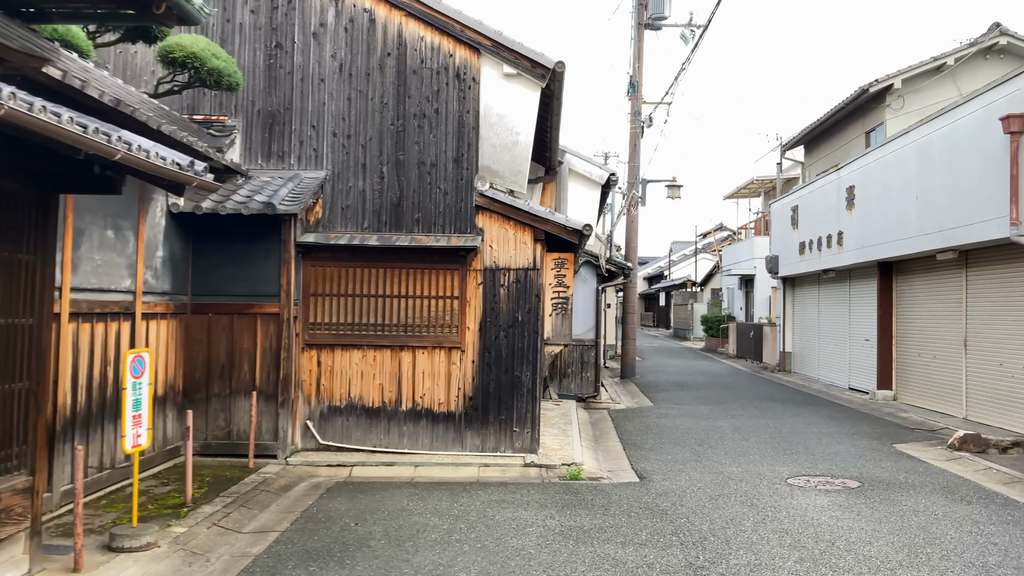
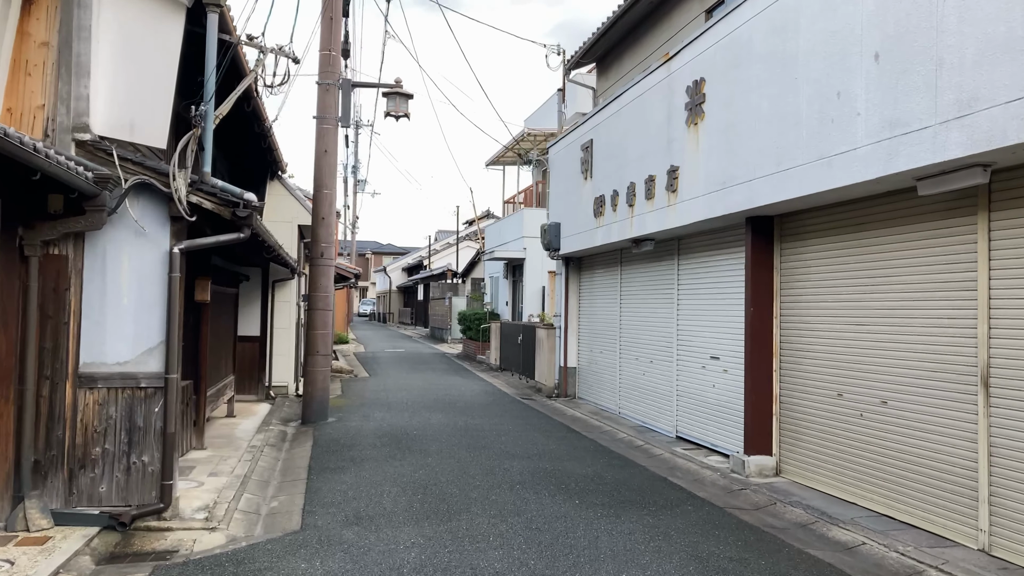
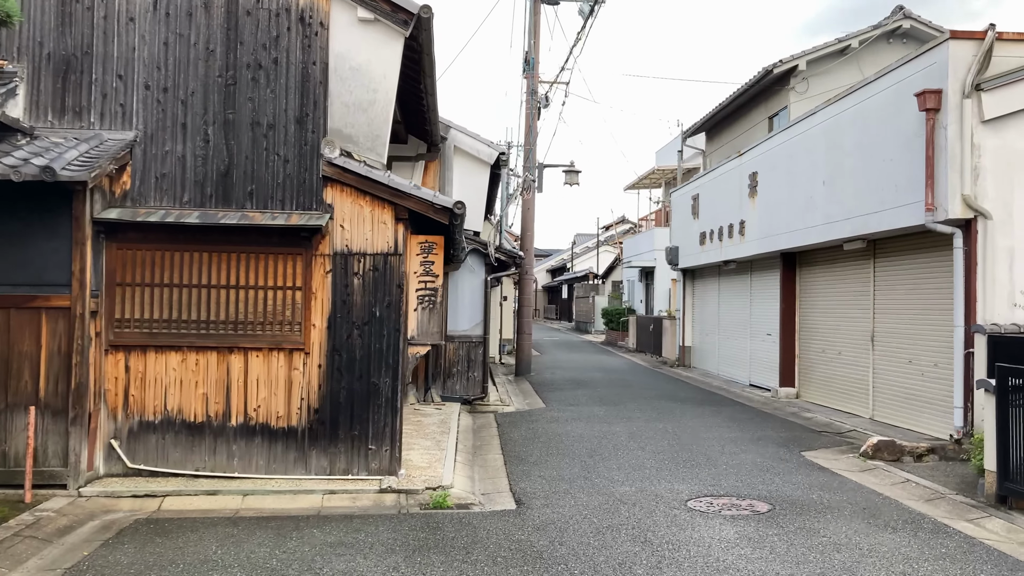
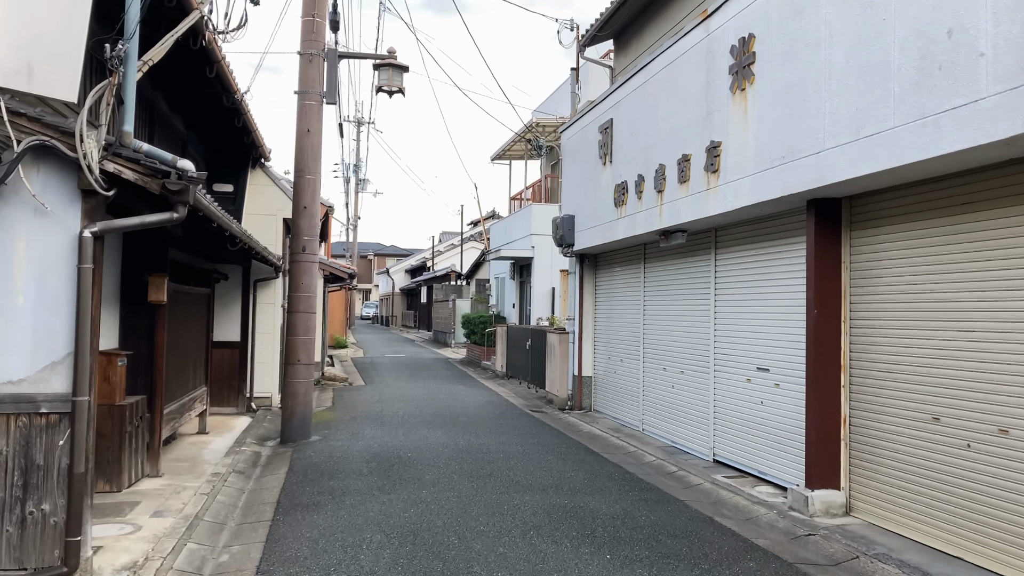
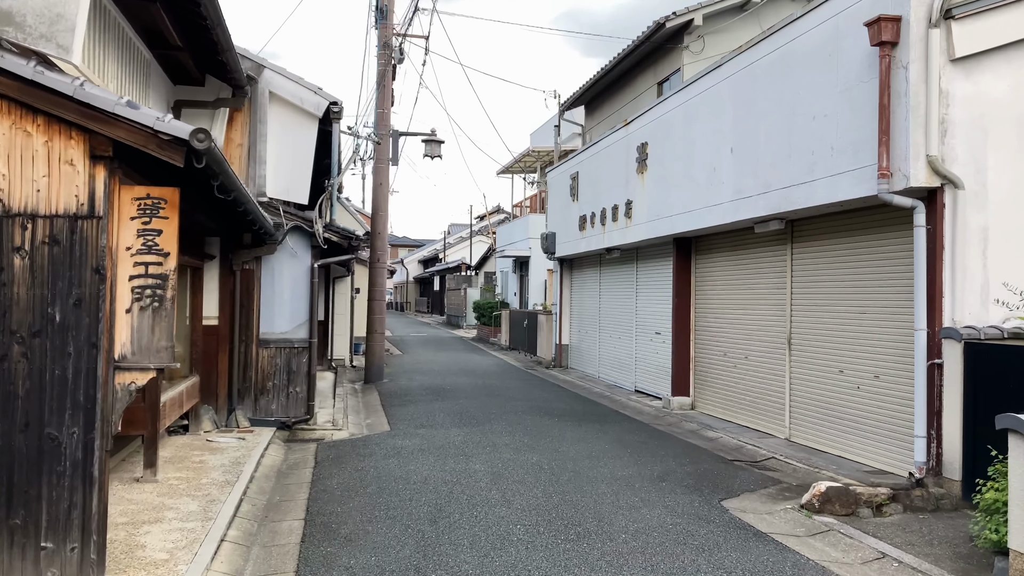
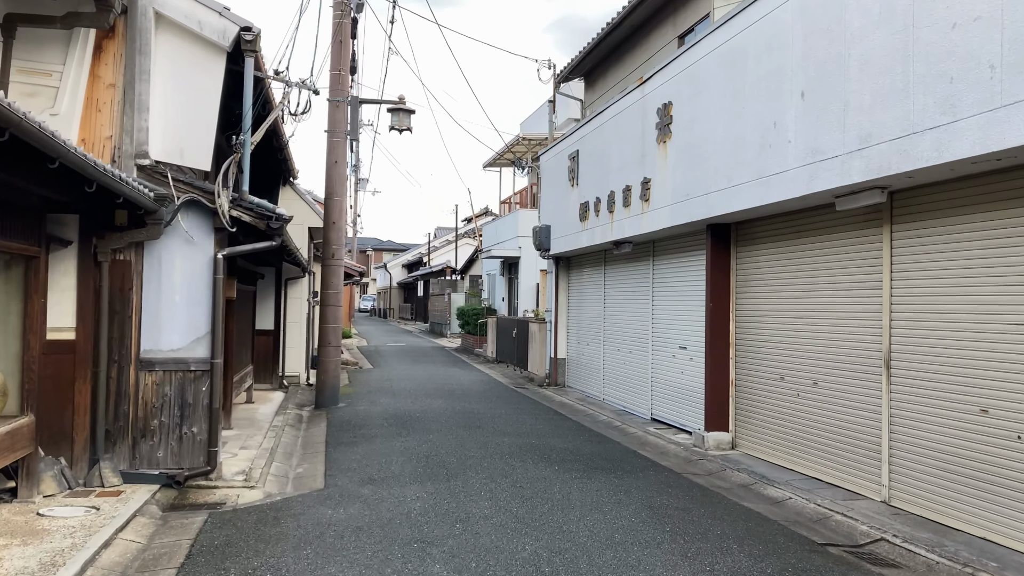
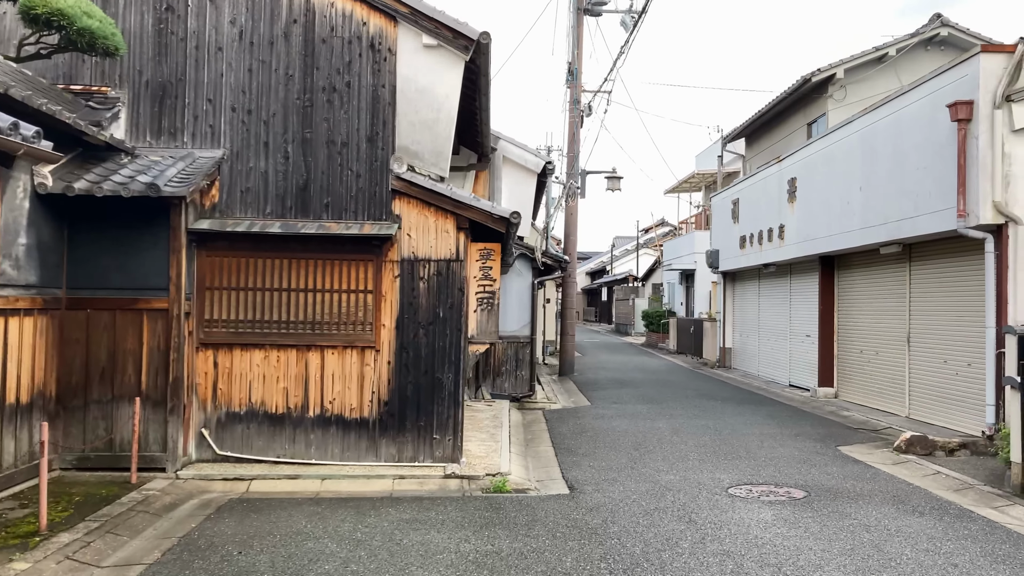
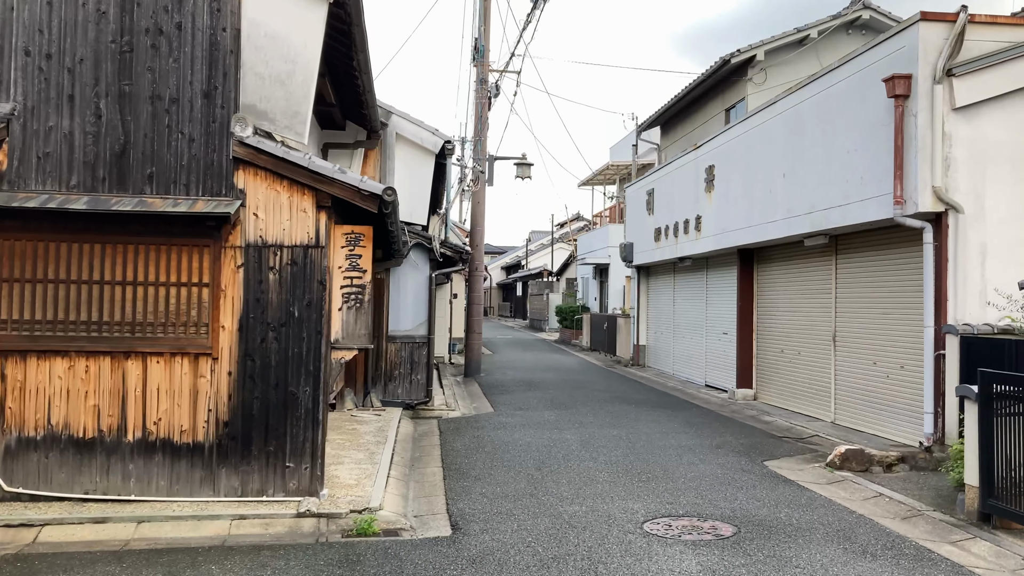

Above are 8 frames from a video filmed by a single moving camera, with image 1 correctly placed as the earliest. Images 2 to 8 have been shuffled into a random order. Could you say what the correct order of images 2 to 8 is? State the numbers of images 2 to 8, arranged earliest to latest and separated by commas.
7, 3, 8, 5, 6, 2, 4
